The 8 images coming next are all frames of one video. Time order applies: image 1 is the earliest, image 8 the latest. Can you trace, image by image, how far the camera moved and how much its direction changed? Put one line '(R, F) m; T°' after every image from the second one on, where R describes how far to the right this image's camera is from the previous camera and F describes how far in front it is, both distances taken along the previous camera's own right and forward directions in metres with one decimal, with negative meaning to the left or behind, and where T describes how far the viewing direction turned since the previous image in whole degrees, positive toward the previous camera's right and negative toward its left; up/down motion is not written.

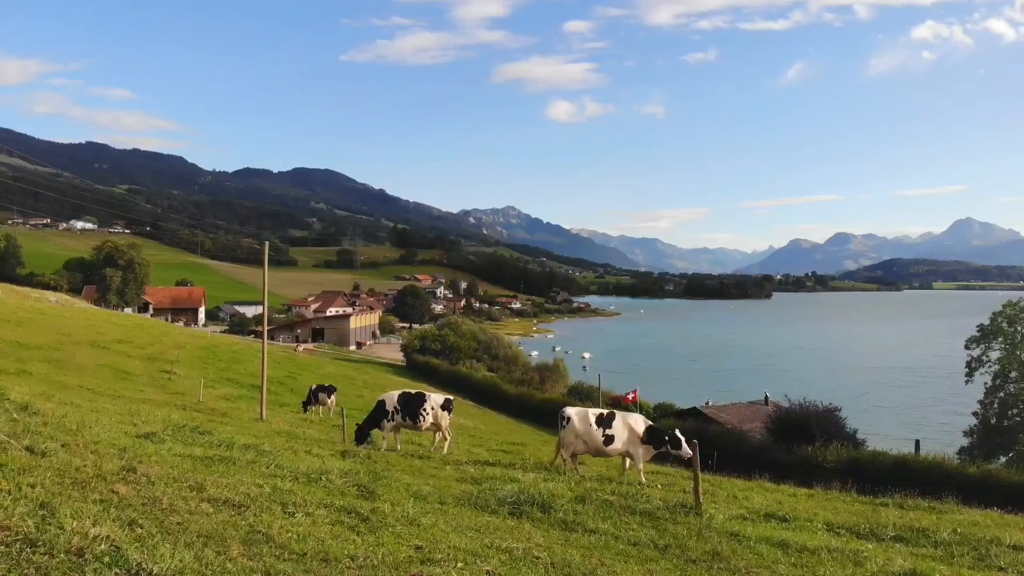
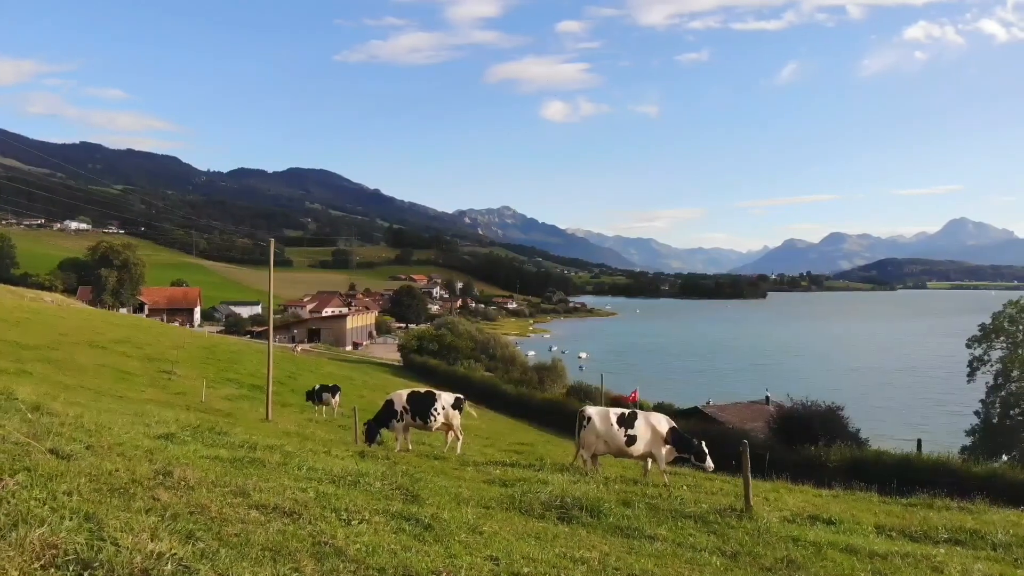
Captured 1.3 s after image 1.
(-0.6, +0.5) m; 0°
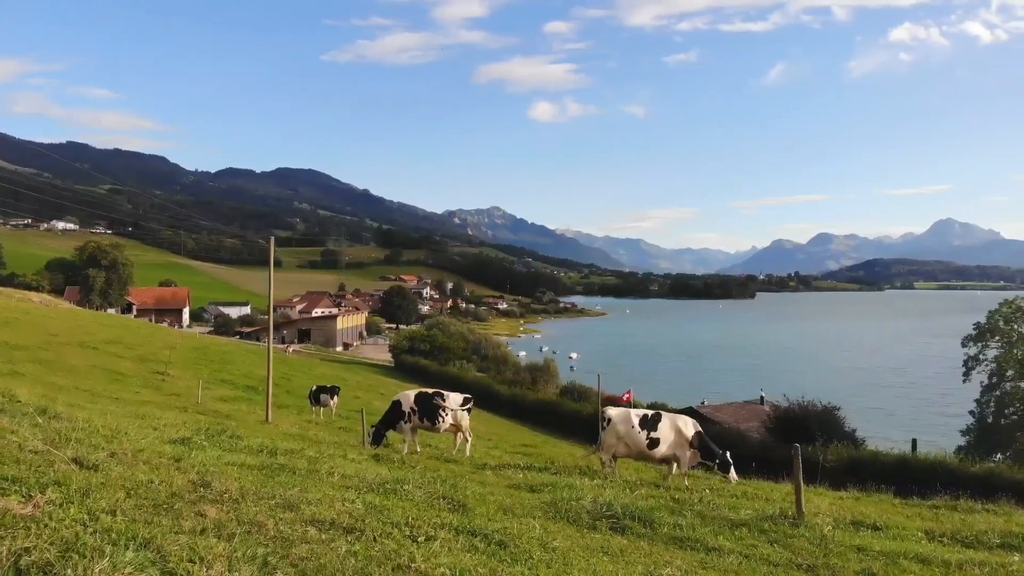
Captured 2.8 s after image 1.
(-0.6, +0.5) m; +1°
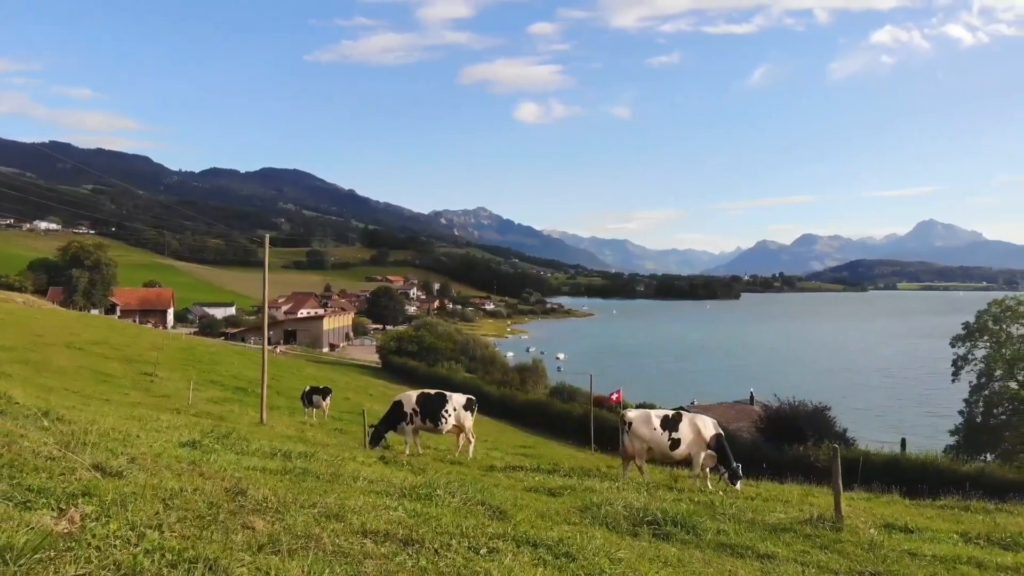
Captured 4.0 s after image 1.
(-0.5, +0.4) m; +1°
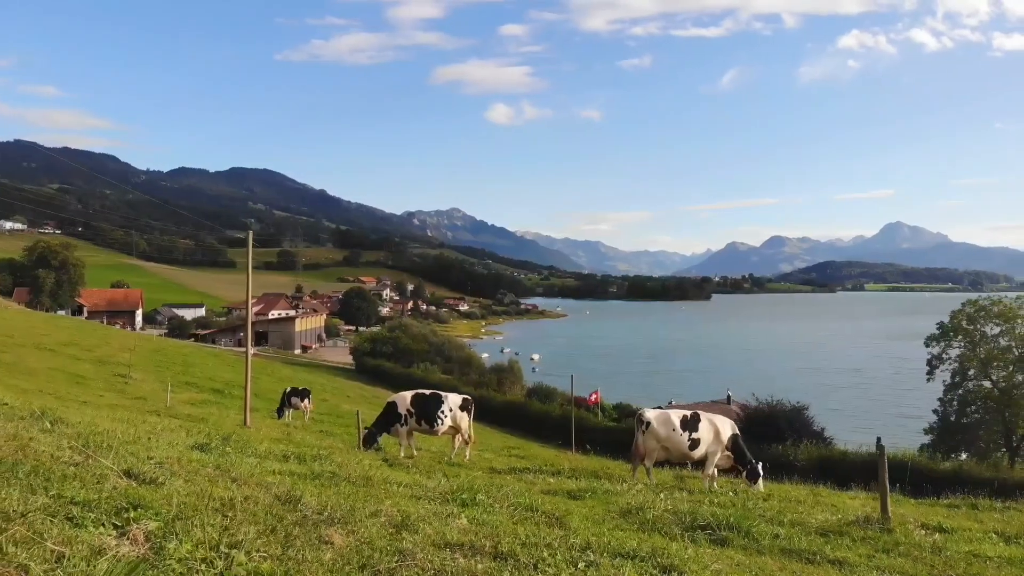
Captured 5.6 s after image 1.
(-0.7, +0.5) m; +2°
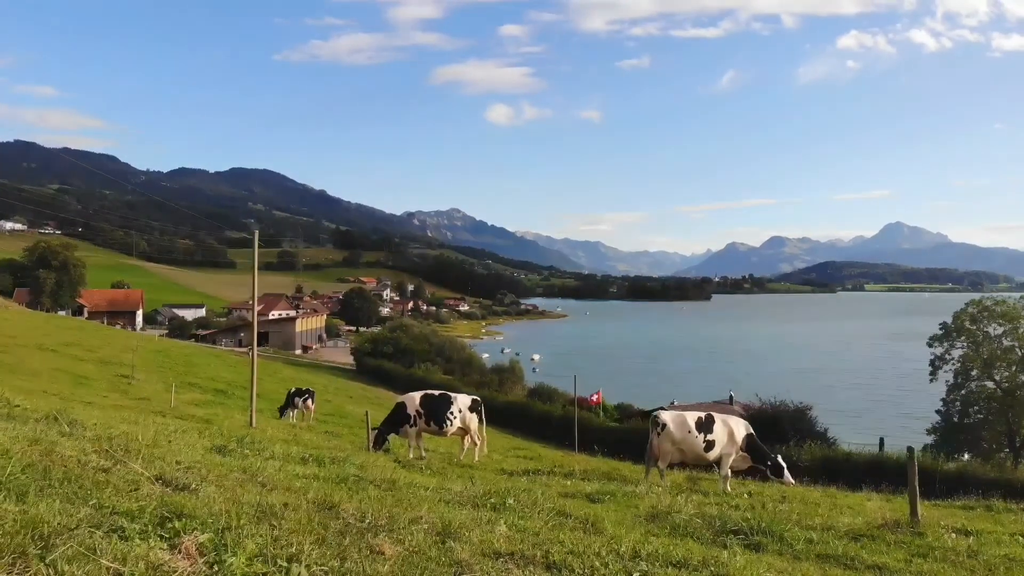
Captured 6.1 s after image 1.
(-0.3, +0.1) m; 0°
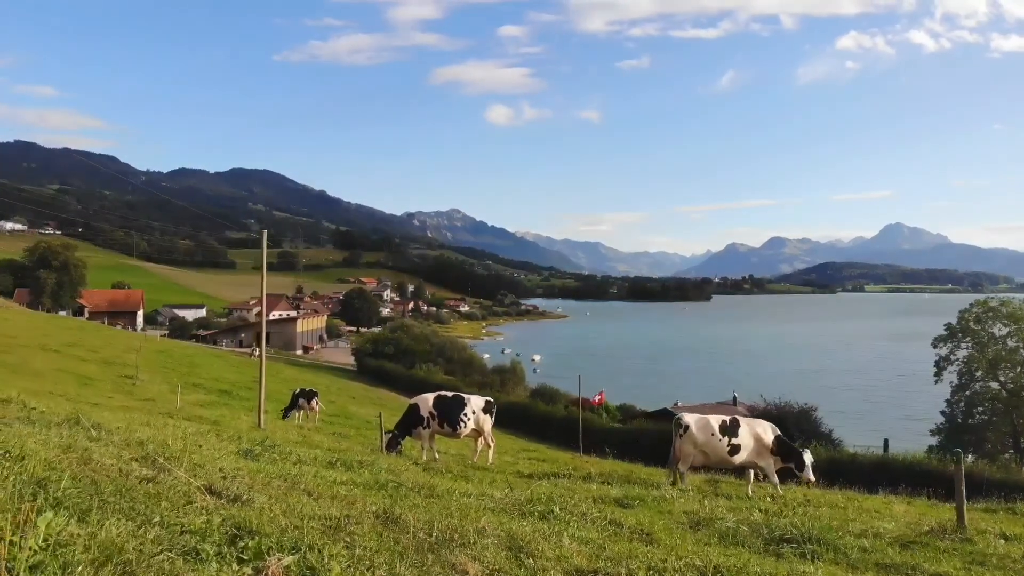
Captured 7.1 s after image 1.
(-0.4, +0.2) m; 0°
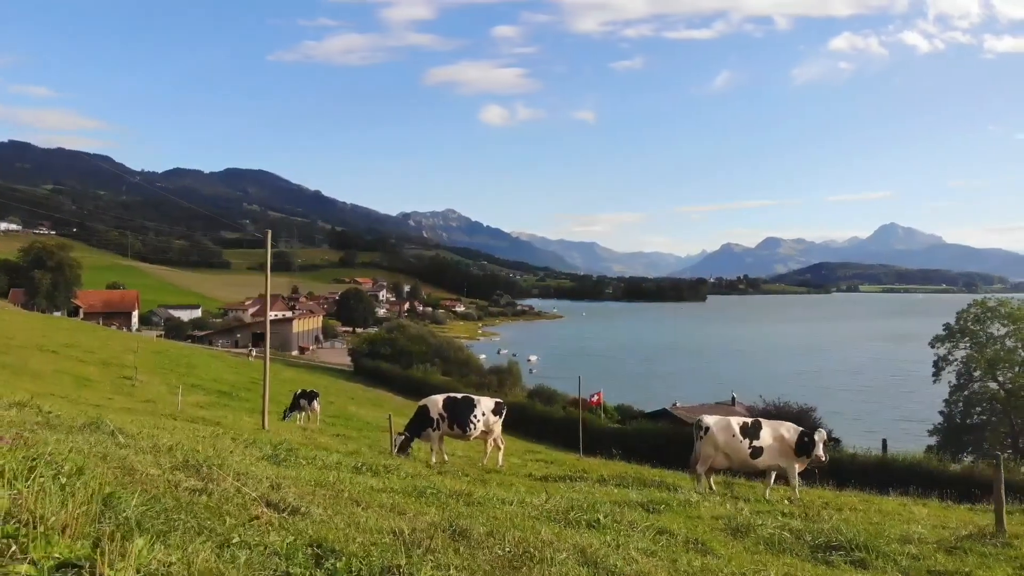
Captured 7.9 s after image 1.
(-0.4, +0.2) m; 0°
